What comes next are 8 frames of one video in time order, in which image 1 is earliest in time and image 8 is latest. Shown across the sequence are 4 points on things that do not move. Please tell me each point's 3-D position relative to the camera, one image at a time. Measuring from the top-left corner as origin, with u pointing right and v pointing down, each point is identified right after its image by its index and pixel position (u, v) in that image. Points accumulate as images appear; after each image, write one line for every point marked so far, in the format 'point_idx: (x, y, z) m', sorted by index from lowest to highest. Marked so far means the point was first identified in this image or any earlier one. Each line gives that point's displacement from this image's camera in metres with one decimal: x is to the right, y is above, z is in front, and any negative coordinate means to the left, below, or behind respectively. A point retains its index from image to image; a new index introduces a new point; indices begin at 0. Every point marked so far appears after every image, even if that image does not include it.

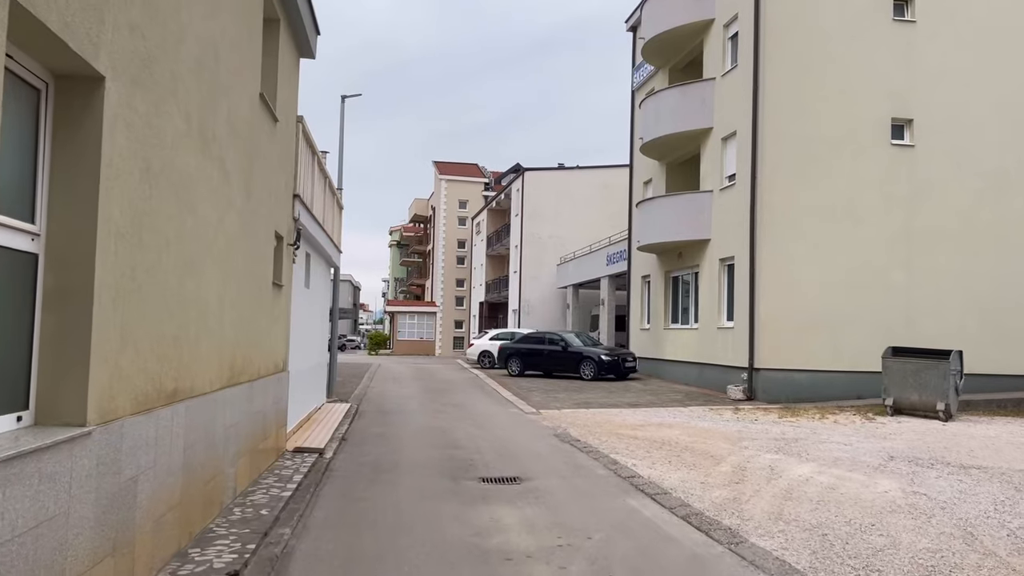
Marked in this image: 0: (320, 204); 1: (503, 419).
0: (-2.9, +1.3, +12.6) m
1: (-0.2, -2.4, +15.2) m
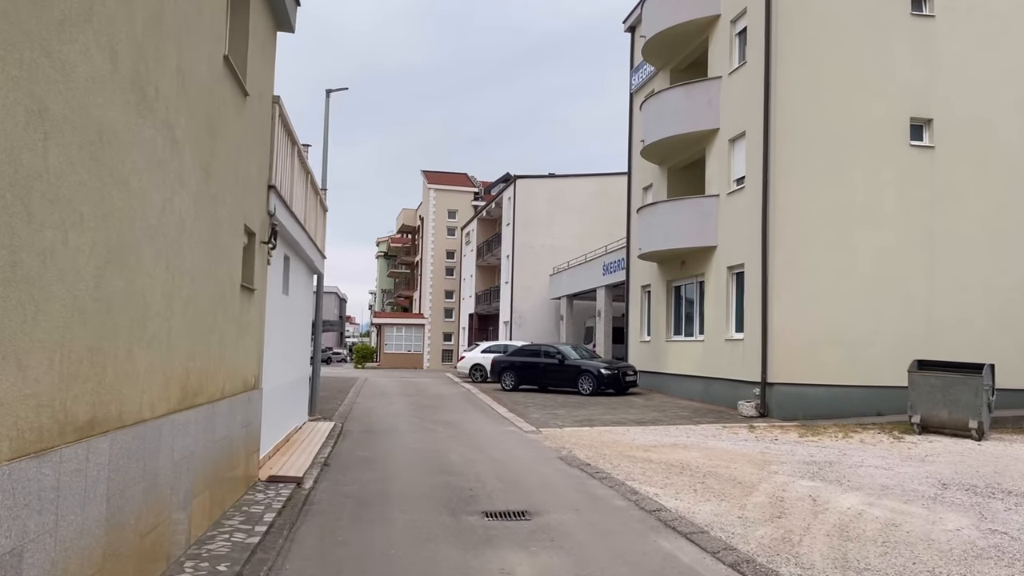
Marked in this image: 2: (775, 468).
0: (-2.9, +1.2, +11.4) m
1: (-0.2, -2.5, +14.0) m
2: (+3.4, -2.3, +10.8) m
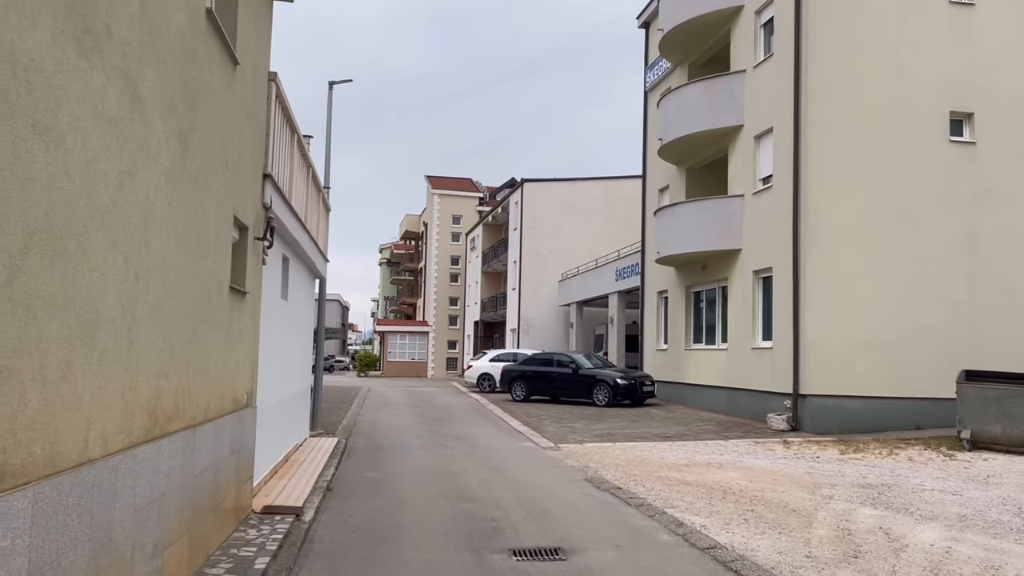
0: (-2.6, +1.1, +10.3) m
1: (+0.1, -2.6, +12.9) m
2: (+3.7, -2.4, +9.7) m
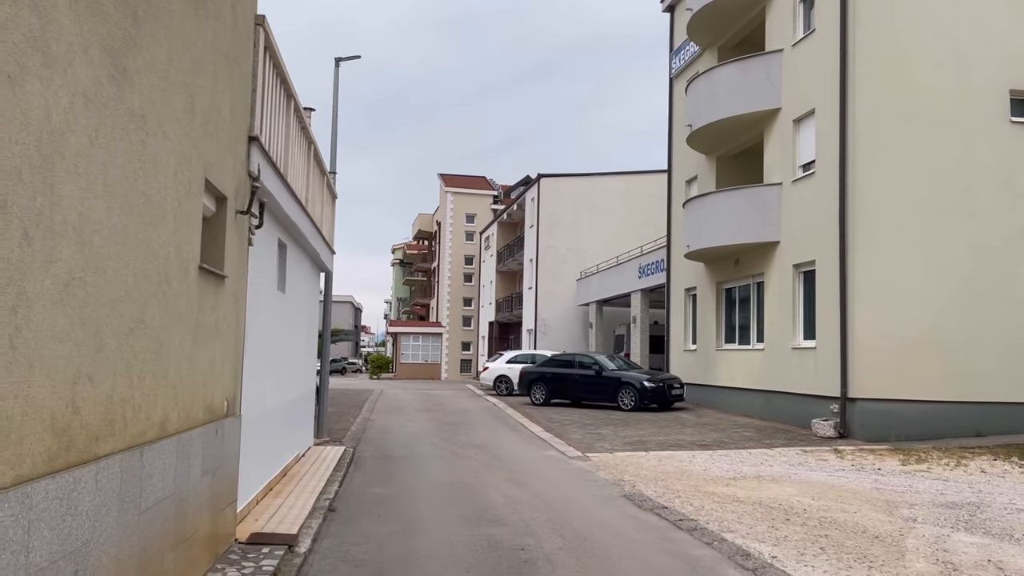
0: (-2.3, +1.2, +9.1) m
1: (+0.4, -2.5, +11.6) m
2: (+4.0, -2.3, +8.4) m
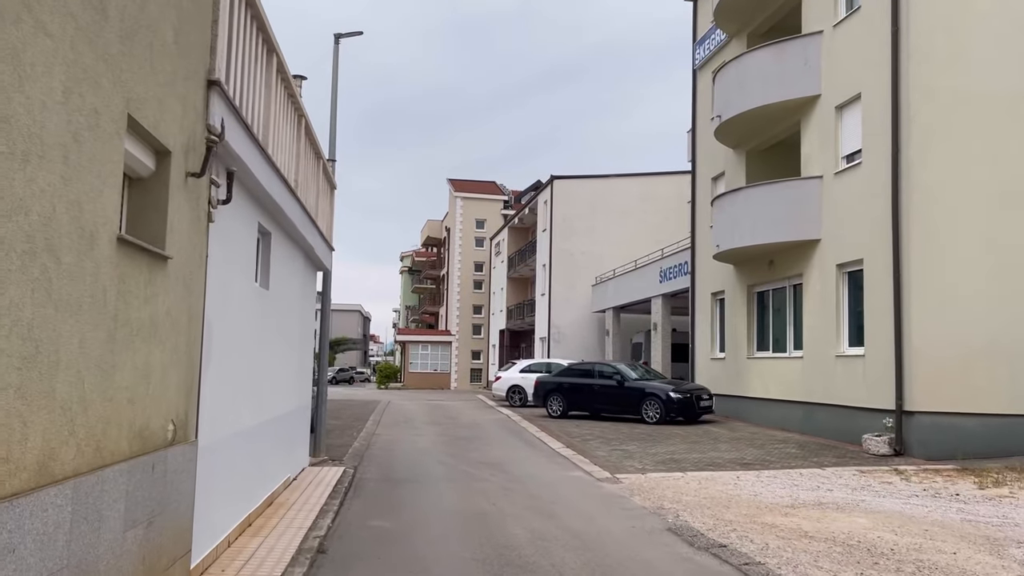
0: (-2.1, +1.3, +7.8) m
1: (+0.7, -2.5, +10.2) m
2: (+4.2, -2.2, +6.9) m
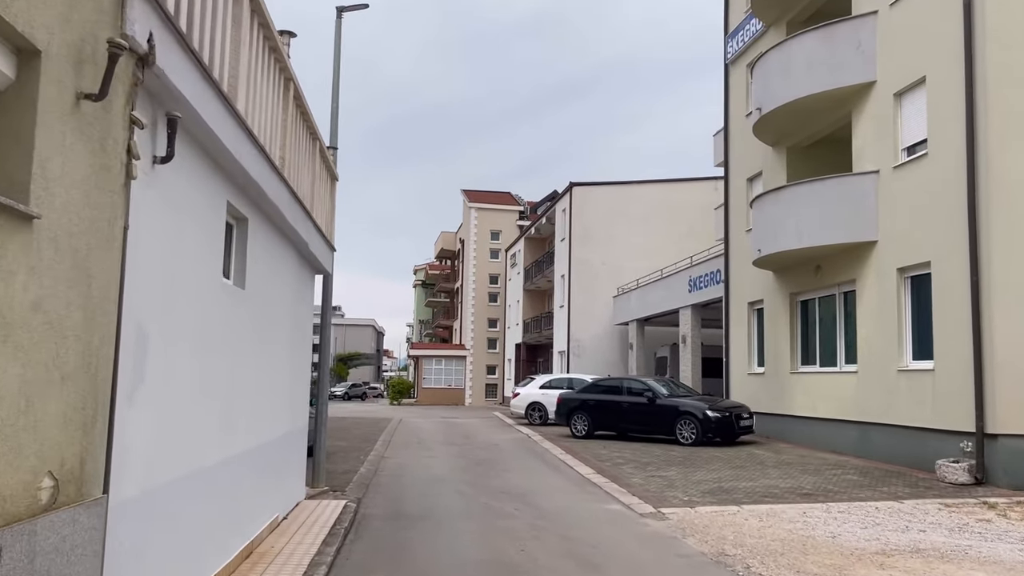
0: (-1.8, +1.3, +6.3) m
1: (+1.0, -2.5, +8.6) m
2: (+4.4, -2.2, +5.3) m
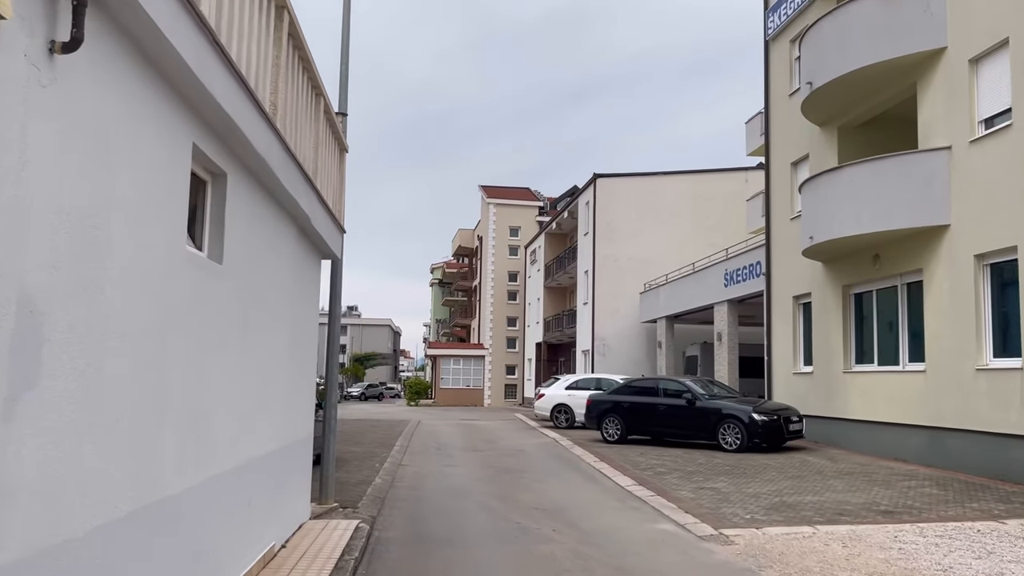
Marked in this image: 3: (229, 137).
0: (-1.5, +1.4, +4.9) m
1: (+1.4, -2.4, +7.2) m
2: (+4.7, -2.0, +3.8) m
3: (-1.6, +0.8, +4.7) m
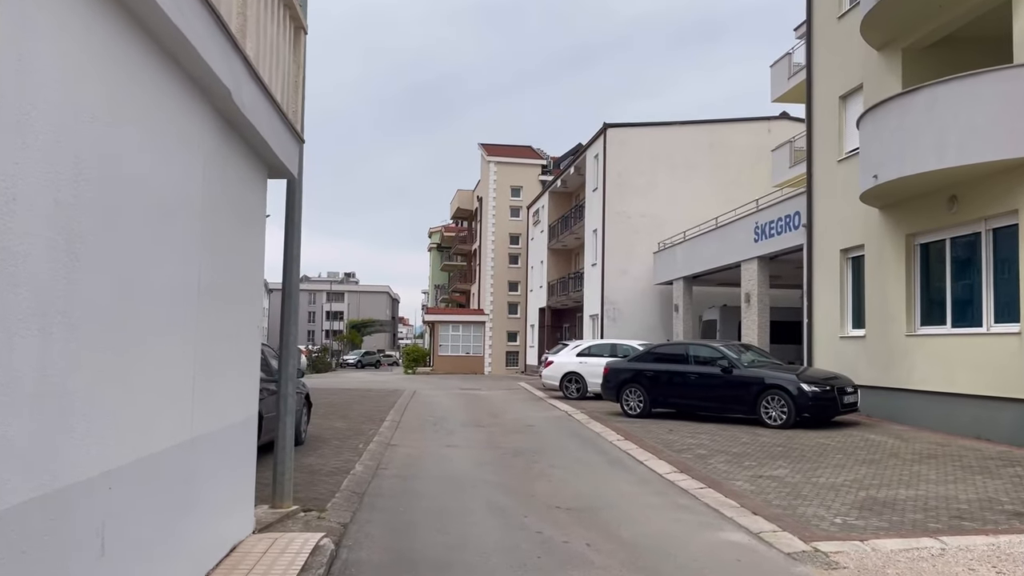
0: (-1.4, +1.8, +2.5) m
1: (+1.5, -1.9, +5.0) m
2: (+4.9, -1.6, +1.6) m
3: (-1.4, +1.2, +2.3) m
